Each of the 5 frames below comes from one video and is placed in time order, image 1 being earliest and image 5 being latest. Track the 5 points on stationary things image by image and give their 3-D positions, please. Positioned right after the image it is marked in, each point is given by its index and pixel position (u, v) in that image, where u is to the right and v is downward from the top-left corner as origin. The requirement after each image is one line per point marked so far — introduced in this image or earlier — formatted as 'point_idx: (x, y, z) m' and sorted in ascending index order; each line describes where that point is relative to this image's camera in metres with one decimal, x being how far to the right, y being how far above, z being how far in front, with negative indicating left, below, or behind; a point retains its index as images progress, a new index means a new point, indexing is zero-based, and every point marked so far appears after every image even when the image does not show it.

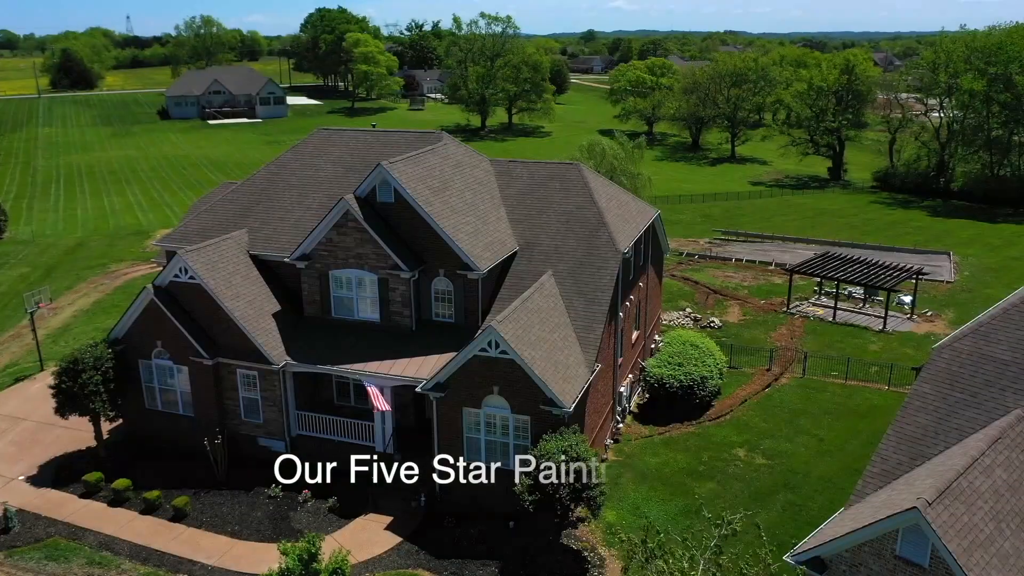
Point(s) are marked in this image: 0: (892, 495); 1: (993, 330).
0: (+7.7, -4.2, +16.9) m
1: (+11.6, -1.0, +20.0) m
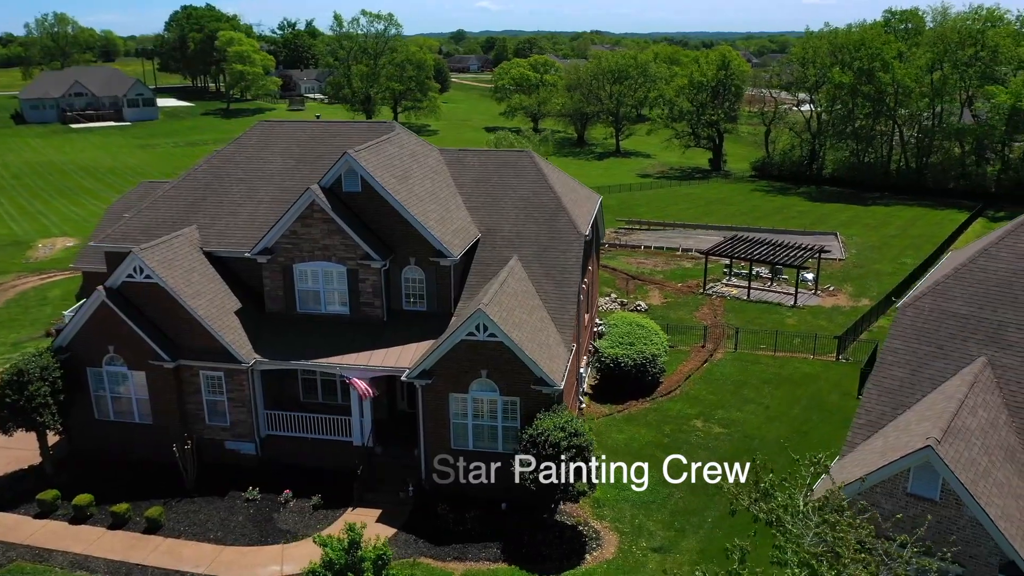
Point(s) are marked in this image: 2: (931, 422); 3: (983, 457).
0: (+8.2, -3.3, +18.2) m
1: (+11.5, 0.0, +21.9) m
2: (+8.8, -2.8, +17.4) m
3: (+9.5, -3.4, +16.8) m
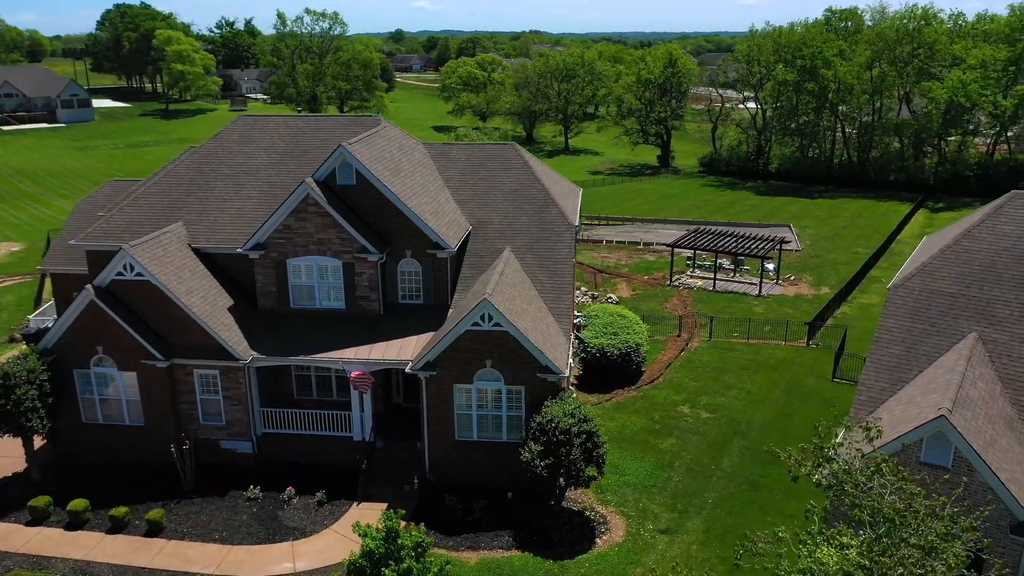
0: (+8.7, -2.9, +19.0) m
1: (+11.7, +0.5, +22.8) m
2: (+9.3, -2.3, +18.2) m
3: (+10.1, -2.9, +17.7) m
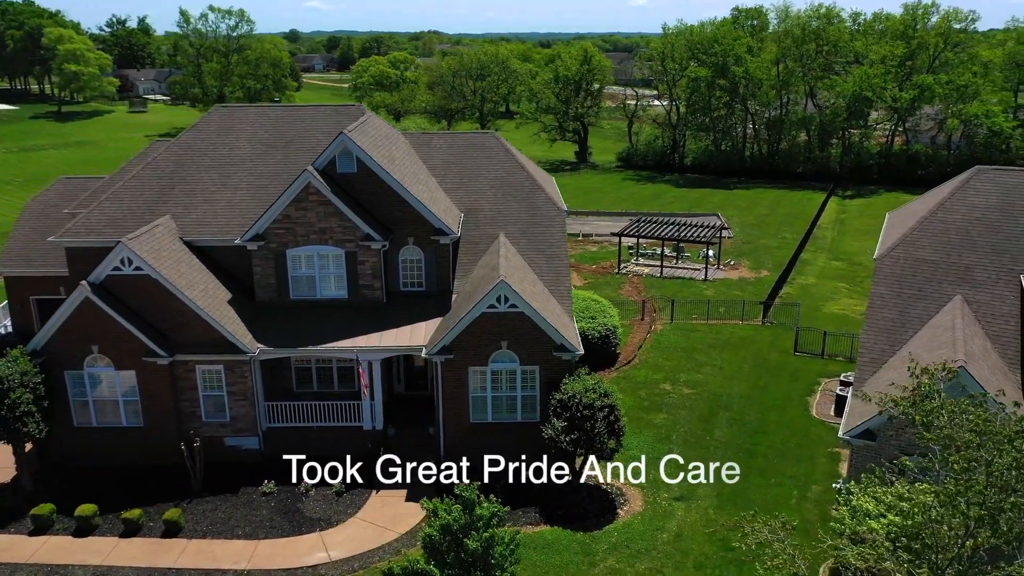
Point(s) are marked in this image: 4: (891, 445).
0: (+9.6, -2.0, +20.4) m
1: (+12.0, +1.5, +24.6) m
2: (+10.3, -1.5, +19.7) m
3: (+11.1, -2.1, +19.3) m
4: (+8.7, -3.6, +19.2) m
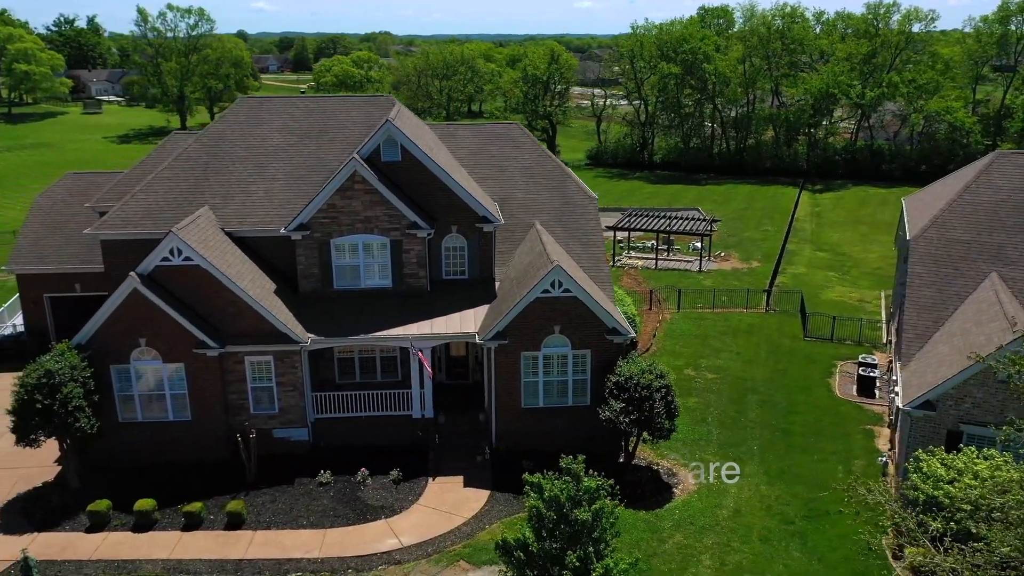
0: (+11.3, -1.4, +21.2) m
1: (+13.3, +2.1, +25.5) m
2: (+12.0, -0.9, +20.6) m
3: (+12.9, -1.4, +20.2) m
4: (+10.5, -3.0, +19.9) m
